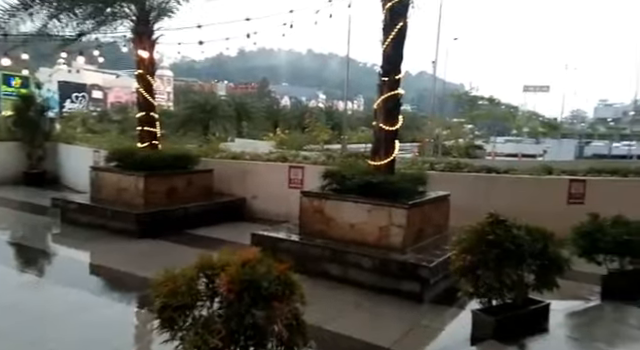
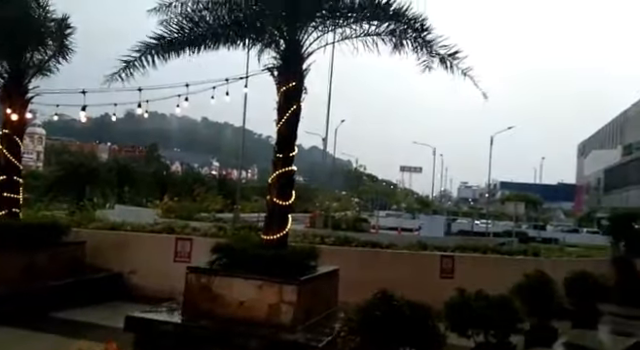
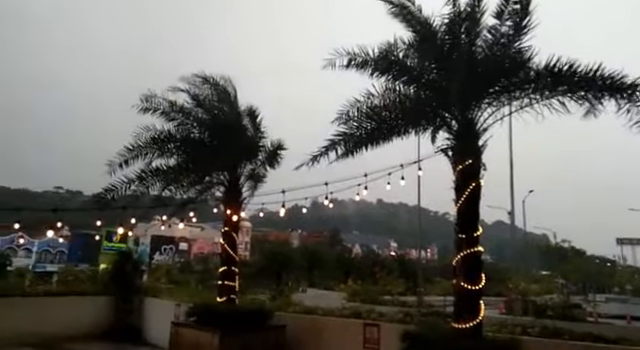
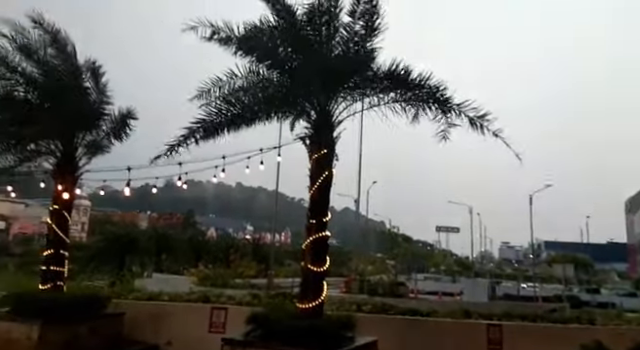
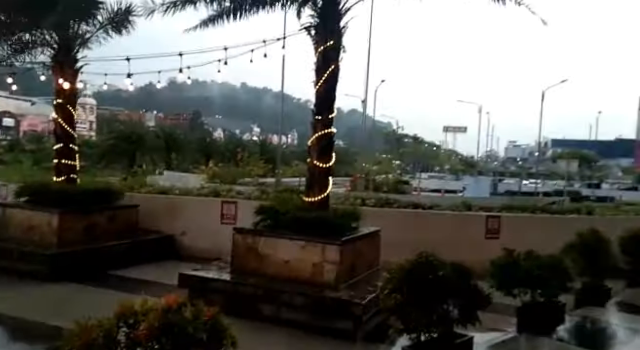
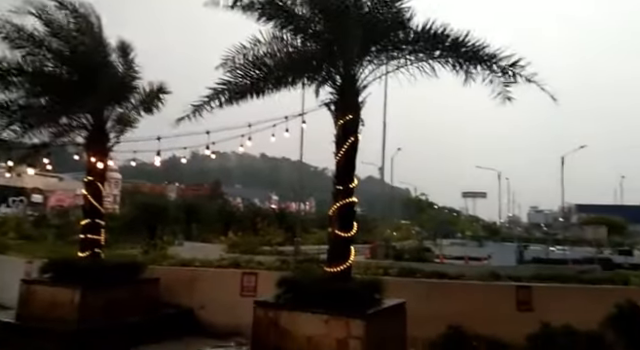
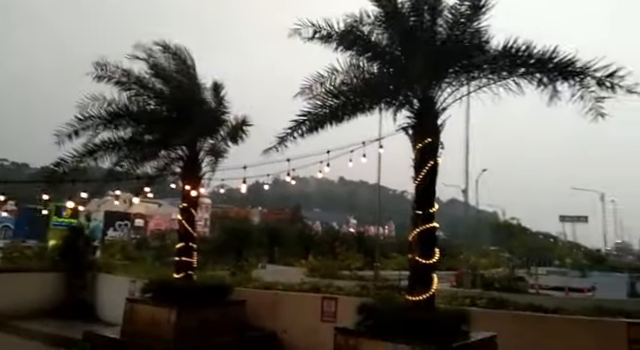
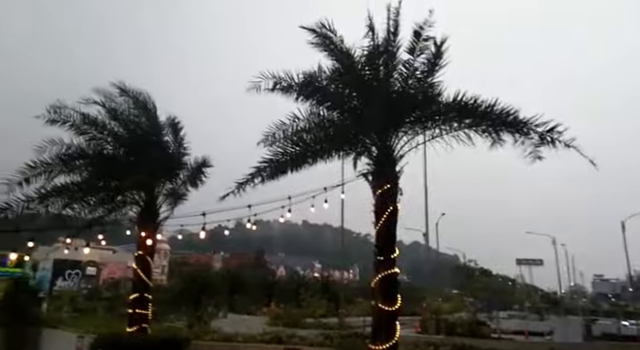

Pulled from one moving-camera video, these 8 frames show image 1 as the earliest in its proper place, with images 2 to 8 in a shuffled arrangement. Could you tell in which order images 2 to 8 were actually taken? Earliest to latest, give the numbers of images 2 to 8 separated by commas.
5, 2, 4, 8, 3, 7, 6
